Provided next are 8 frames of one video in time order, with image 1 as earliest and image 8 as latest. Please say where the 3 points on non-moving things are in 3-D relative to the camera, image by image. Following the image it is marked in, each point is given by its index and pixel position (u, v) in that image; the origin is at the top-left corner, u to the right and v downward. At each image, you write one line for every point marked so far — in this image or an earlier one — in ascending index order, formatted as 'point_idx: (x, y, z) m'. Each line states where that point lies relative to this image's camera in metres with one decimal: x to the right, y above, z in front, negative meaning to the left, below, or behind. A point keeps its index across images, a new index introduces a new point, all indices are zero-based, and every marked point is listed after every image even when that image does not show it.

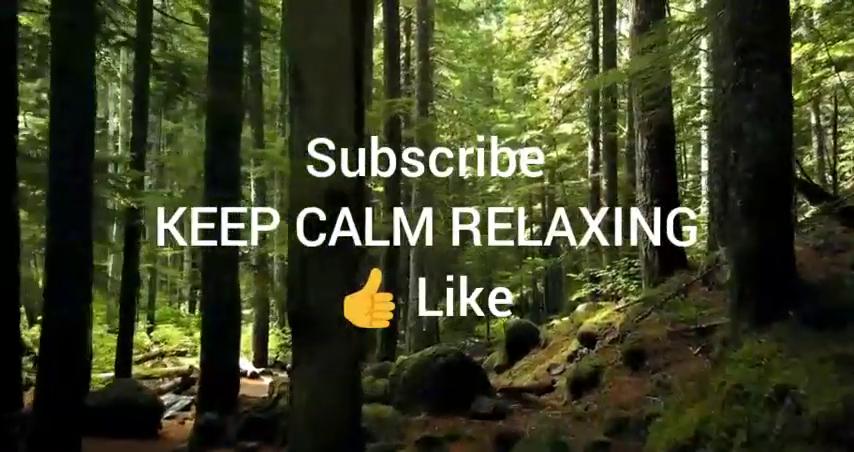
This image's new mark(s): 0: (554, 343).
0: (+1.6, -1.5, +10.0) m
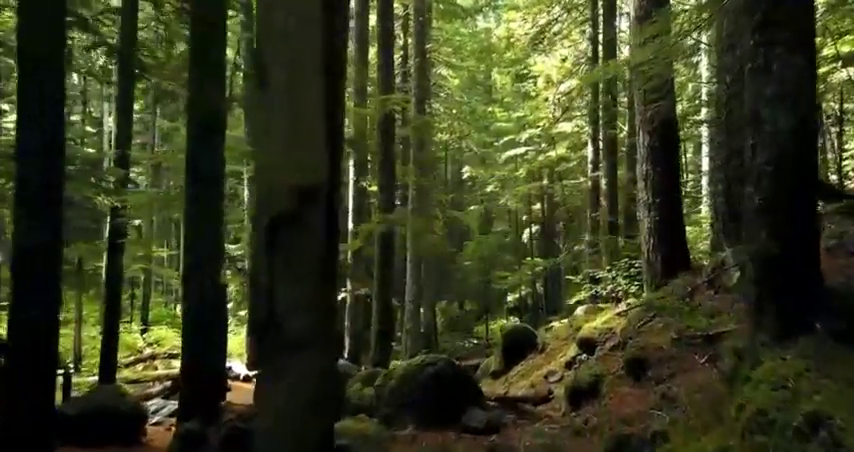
0: (+1.5, -1.5, +9.6) m
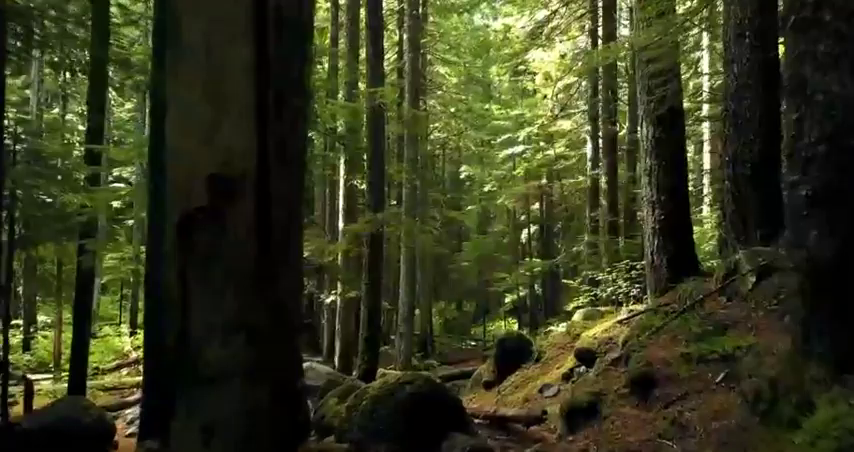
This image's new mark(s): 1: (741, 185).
0: (+1.4, -1.5, +8.9) m
1: (+4.1, +0.5, +10.2) m
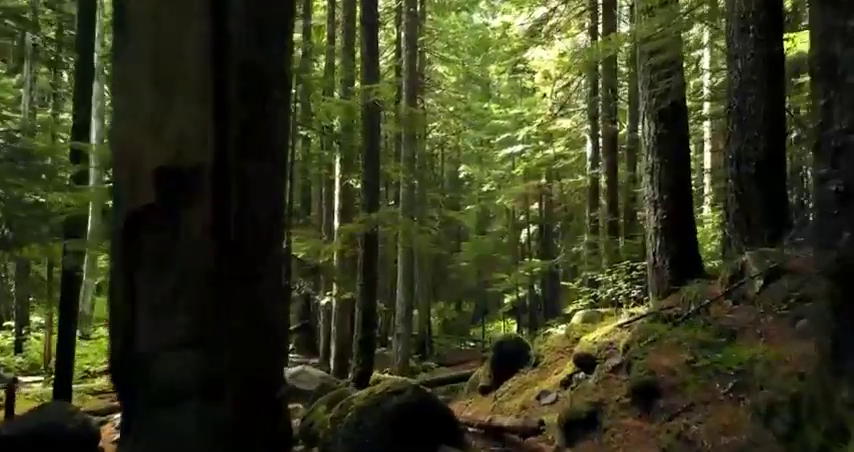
0: (+1.3, -1.5, +8.7) m
1: (+4.0, +0.5, +9.9) m
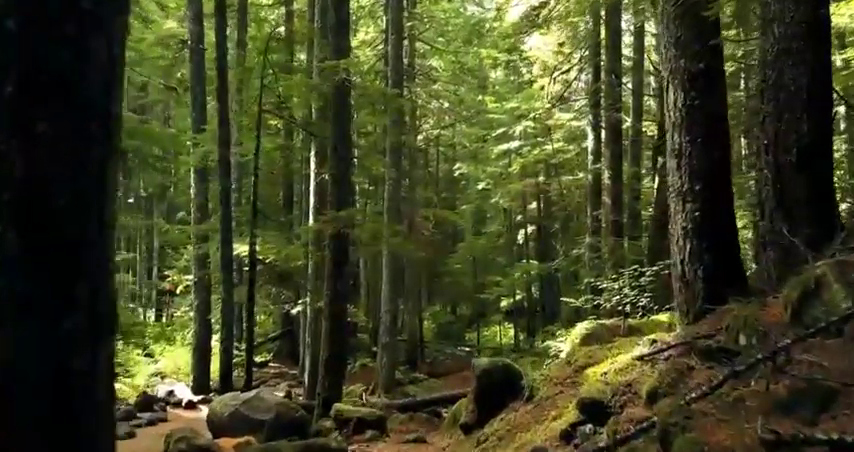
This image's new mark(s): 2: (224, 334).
0: (+1.0, -1.5, +6.9) m
1: (+3.7, +0.5, +8.1) m
2: (-3.7, -1.9, +13.9) m
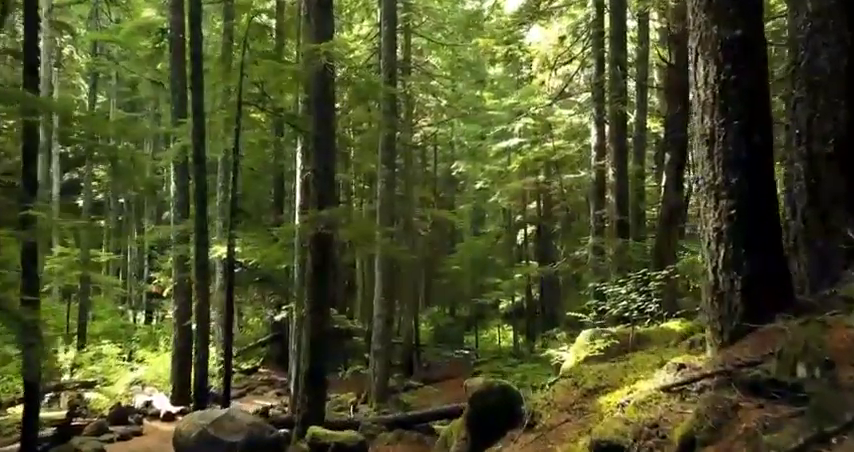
0: (+0.9, -1.5, +5.9) m
1: (+3.6, +0.5, +7.2) m
2: (-3.8, -1.9, +13.0) m
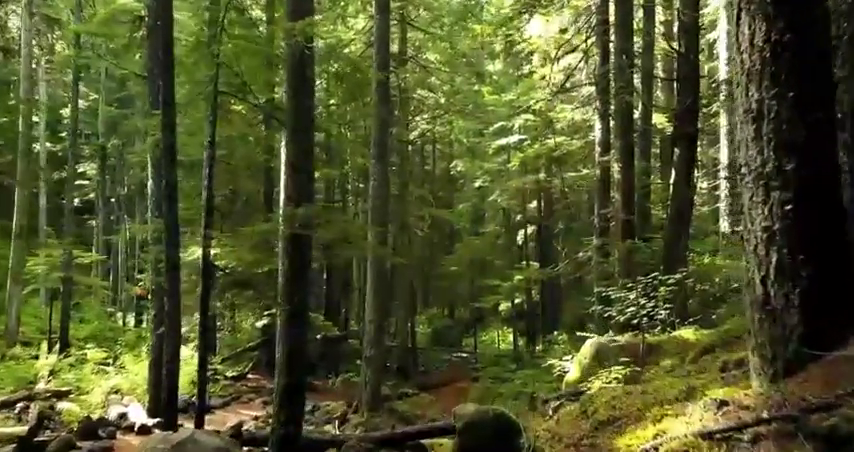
0: (+0.8, -1.5, +4.9) m
1: (+3.5, +0.5, +6.2) m
2: (-3.9, -1.9, +12.0) m
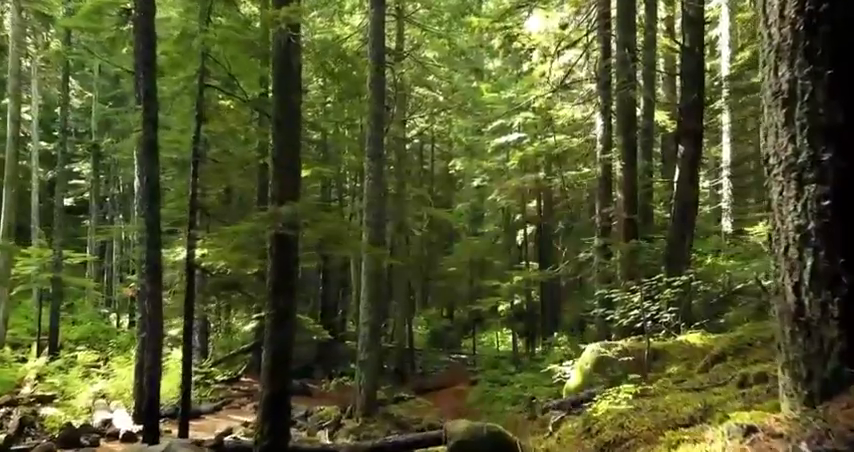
0: (+0.7, -1.5, +4.4) m
1: (+3.4, +0.5, +5.7) m
2: (-4.0, -1.9, +11.5) m
